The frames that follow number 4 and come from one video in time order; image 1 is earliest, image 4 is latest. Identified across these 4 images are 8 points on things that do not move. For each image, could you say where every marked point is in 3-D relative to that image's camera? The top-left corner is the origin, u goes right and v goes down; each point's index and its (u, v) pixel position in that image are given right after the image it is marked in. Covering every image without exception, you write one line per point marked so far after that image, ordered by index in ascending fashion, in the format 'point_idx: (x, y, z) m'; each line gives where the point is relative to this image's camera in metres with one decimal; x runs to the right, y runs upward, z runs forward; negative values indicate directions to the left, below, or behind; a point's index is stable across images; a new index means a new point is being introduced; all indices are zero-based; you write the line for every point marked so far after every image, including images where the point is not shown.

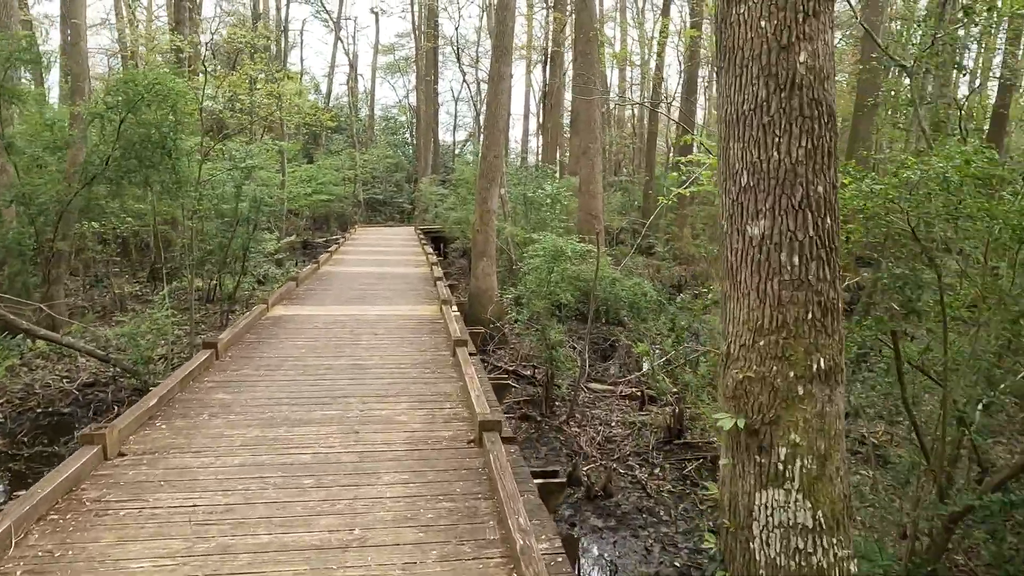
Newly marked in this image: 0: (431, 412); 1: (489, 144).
0: (-0.5, -0.7, +4.0) m
1: (-0.3, +1.9, +9.4) m
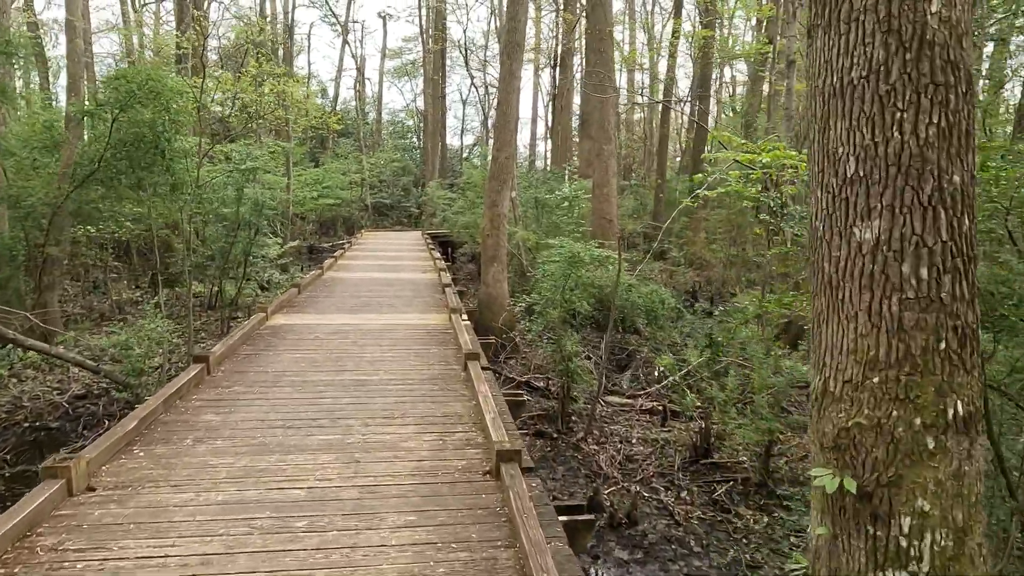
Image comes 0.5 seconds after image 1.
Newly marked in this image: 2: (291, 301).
0: (-0.4, -0.8, +3.6) m
1: (-0.2, +1.8, +9.0) m
2: (-2.5, -0.1, +7.8) m
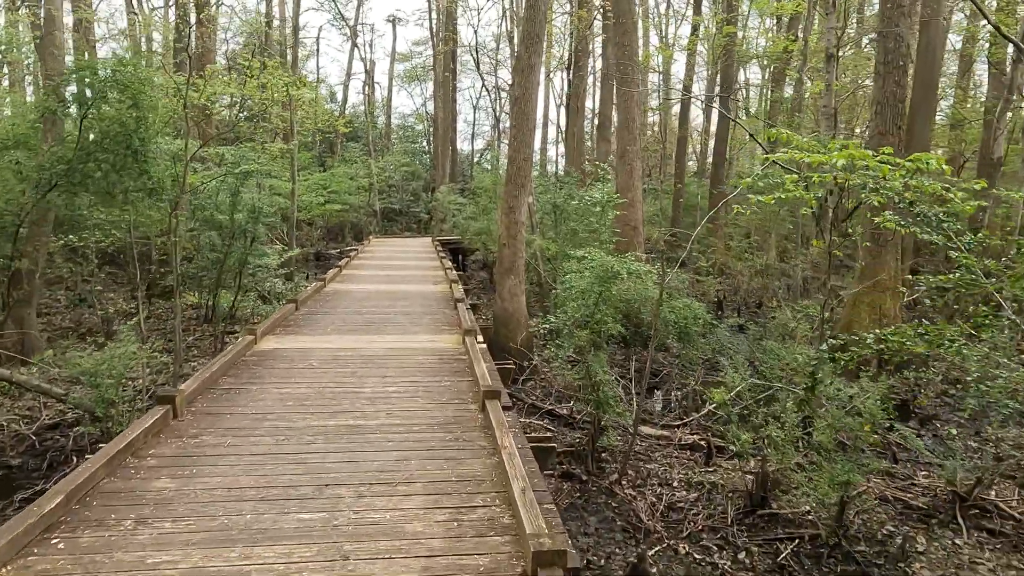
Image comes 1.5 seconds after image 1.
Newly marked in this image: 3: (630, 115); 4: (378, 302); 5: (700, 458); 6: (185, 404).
0: (-0.2, -0.9, +2.8) m
1: (+0.1, +1.7, +8.2) m
2: (-2.3, -0.3, +7.0) m
3: (+1.8, +2.6, +10.4) m
4: (-1.6, -0.2, +8.4) m
5: (+1.6, -1.4, +5.9) m
6: (-1.9, -0.7, +4.0) m
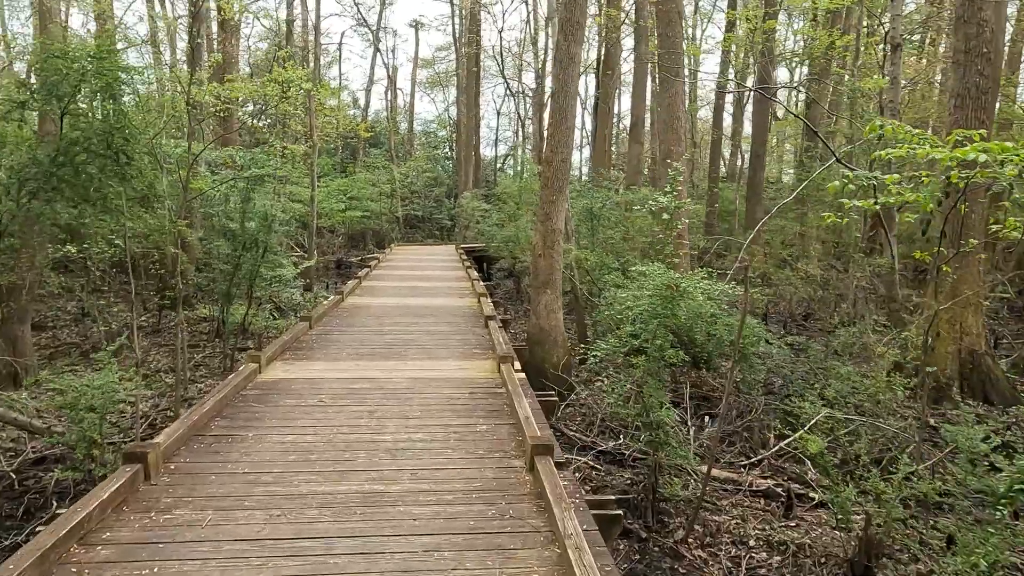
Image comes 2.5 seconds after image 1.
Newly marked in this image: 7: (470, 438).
0: (0.0, -1.0, +1.9) m
1: (+0.4, +1.5, +7.3) m
2: (-1.9, -0.4, +6.2) m
3: (+2.2, +2.4, +9.6) m
4: (-1.2, -0.3, +7.6) m
5: (+1.9, -1.6, +5.0) m
6: (-1.6, -0.8, +3.2) m
7: (-0.2, -0.8, +3.7) m
